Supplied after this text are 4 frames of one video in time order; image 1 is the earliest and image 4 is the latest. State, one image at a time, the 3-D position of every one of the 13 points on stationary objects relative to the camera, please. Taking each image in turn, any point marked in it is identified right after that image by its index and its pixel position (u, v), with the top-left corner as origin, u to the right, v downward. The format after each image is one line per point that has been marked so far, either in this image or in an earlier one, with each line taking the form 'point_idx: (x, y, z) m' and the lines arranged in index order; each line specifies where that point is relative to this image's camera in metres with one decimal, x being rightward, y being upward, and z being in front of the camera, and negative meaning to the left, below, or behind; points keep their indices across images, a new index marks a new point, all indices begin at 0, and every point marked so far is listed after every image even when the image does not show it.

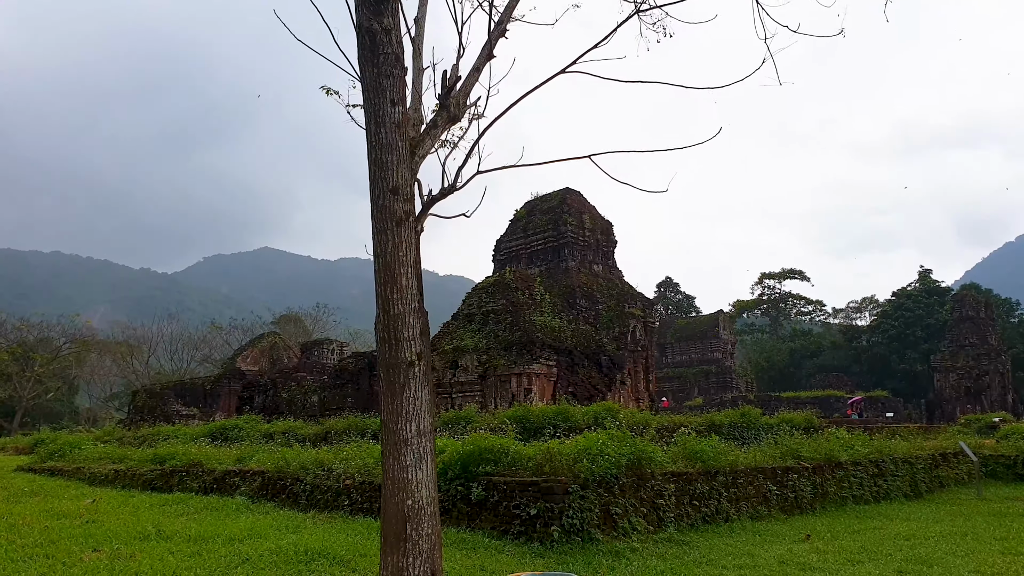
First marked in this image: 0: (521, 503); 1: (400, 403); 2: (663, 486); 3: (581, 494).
0: (+0.1, -1.3, +4.3) m
1: (-0.4, -0.4, +2.7) m
2: (+1.1, -1.4, +5.0) m
3: (+0.4, -1.3, +4.4) m
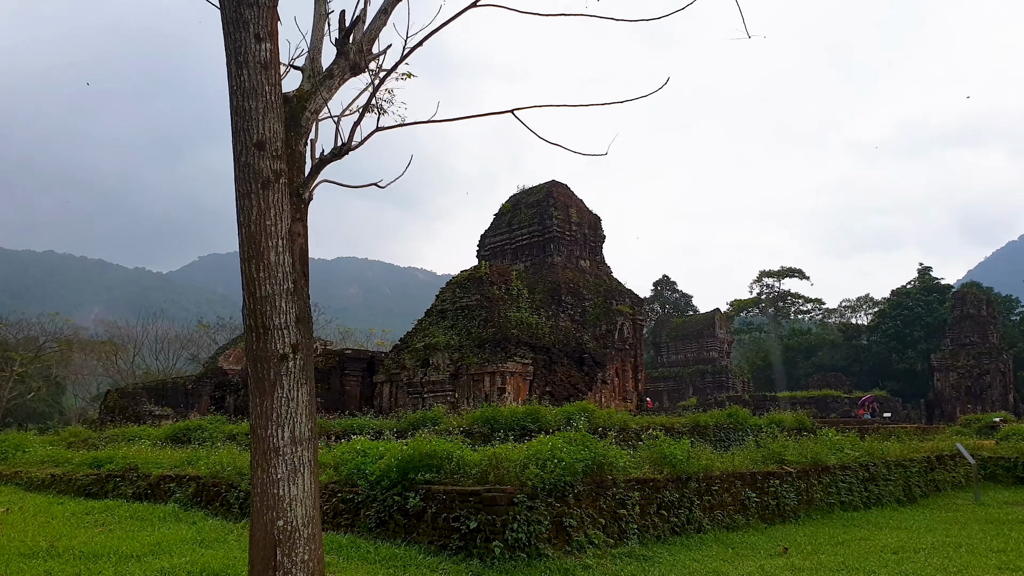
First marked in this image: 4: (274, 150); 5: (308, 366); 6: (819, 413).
0: (-0.3, -1.2, +3.8) m
1: (-0.8, -0.4, +2.3) m
2: (+0.7, -1.3, +4.5) m
3: (+0.1, -1.2, +3.9) m
4: (-0.8, +0.4, +2.3) m
5: (-0.7, -0.3, +2.4) m
6: (+8.4, -3.4, +19.6) m
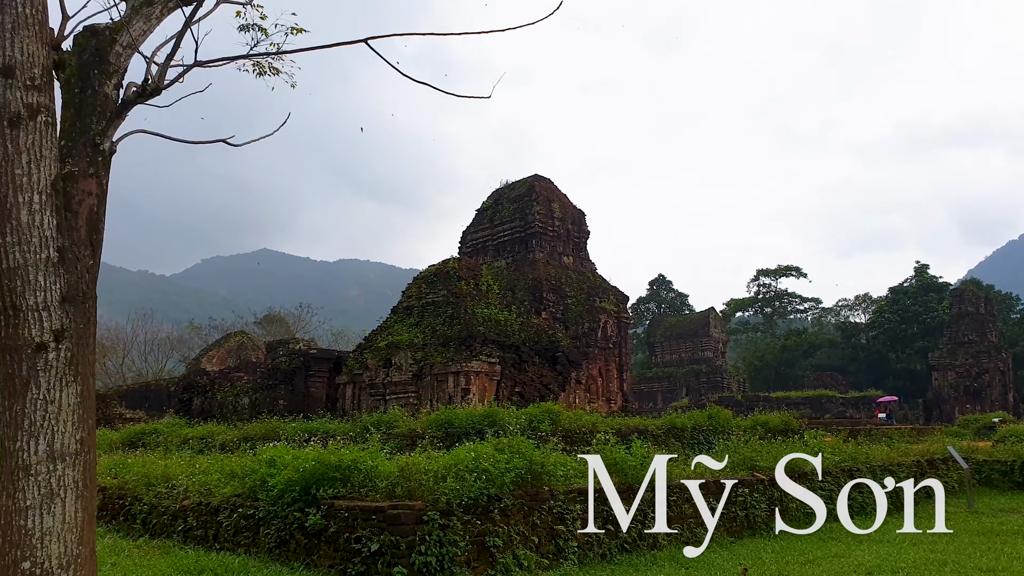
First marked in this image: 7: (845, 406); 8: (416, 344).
0: (-0.7, -1.2, +3.3) m
1: (-1.2, -0.3, +1.8) m
2: (+0.3, -1.2, +4.0) m
3: (-0.3, -1.1, +3.4) m
4: (-1.2, +0.5, +1.8) m
5: (-1.2, -0.2, +1.9) m
6: (+8.0, -3.4, +19.1) m
7: (+9.2, -3.2, +19.6) m
8: (-1.2, -0.7, +9.0) m
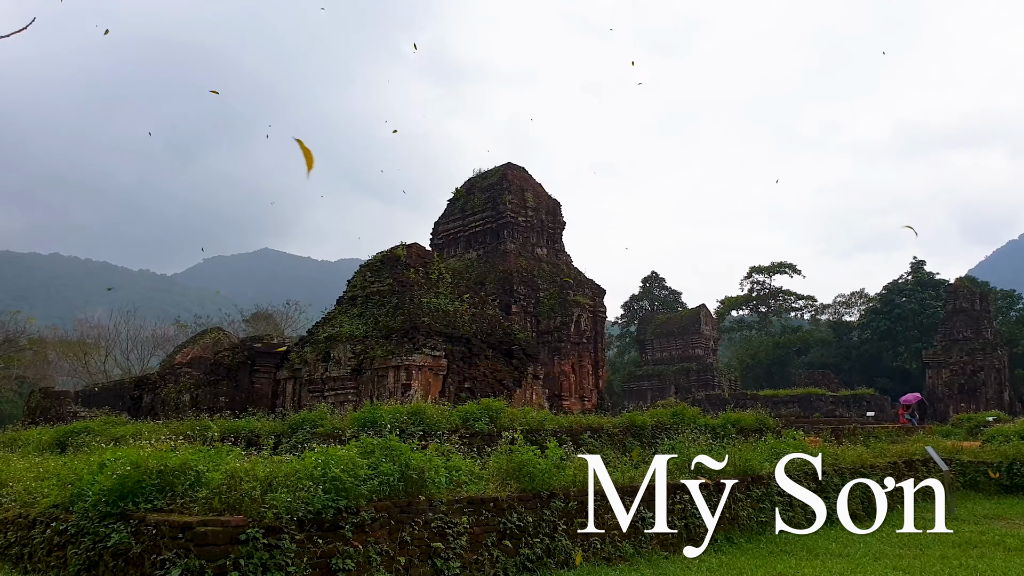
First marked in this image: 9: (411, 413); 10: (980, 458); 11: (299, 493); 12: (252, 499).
0: (-1.3, -1.0, +2.7) m
1: (-1.8, -0.2, +1.1) m
2: (-0.3, -1.1, +3.4) m
3: (-0.9, -1.0, +2.7) m
4: (-1.8, +0.7, +1.2) m
5: (-1.8, -0.1, +1.3) m
6: (+7.4, -3.2, +18.5) m
7: (+8.6, -3.1, +19.0) m
8: (-1.8, -0.6, +8.3) m
9: (-0.9, -1.0, +6.0) m
10: (+5.4, -2.0, +8.3) m
11: (-0.8, -0.8, +3.0) m
12: (-1.0, -0.8, +2.9) m
